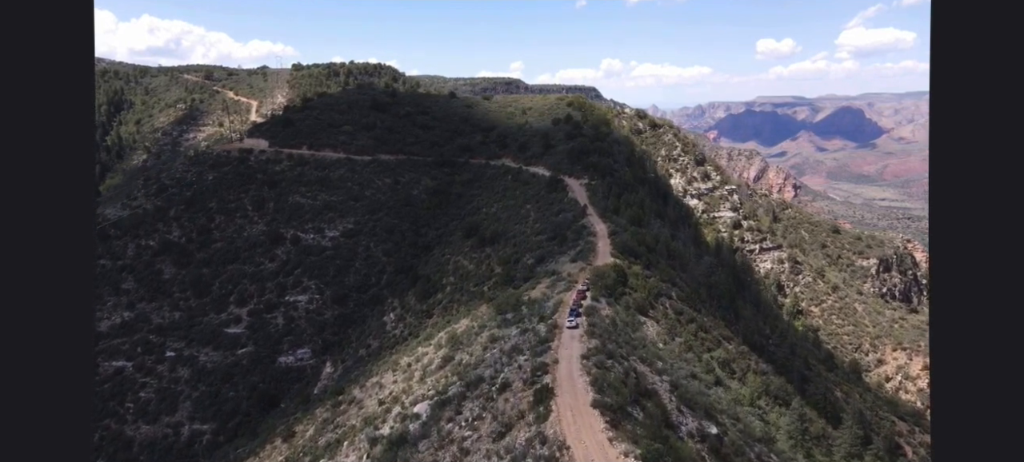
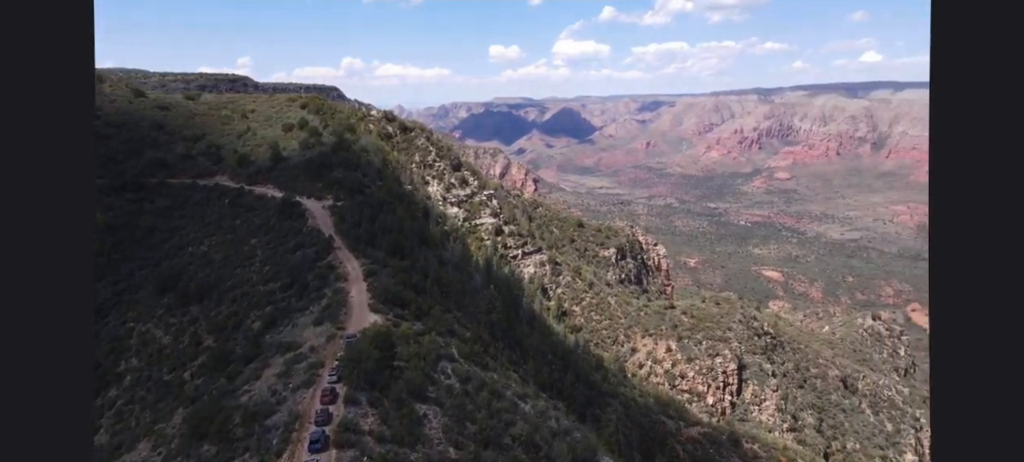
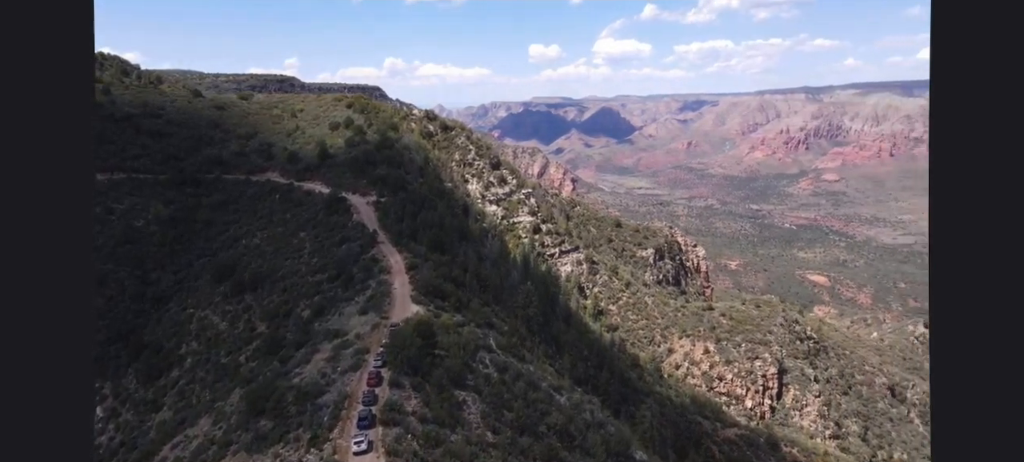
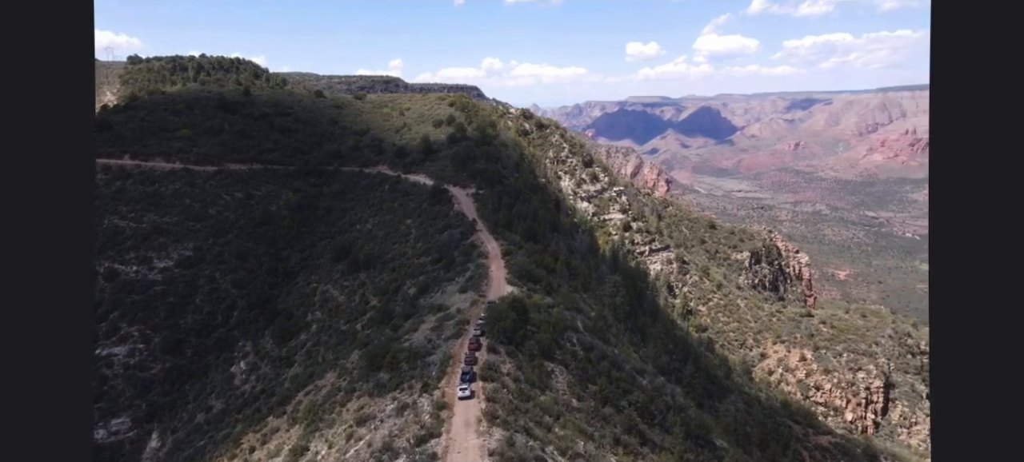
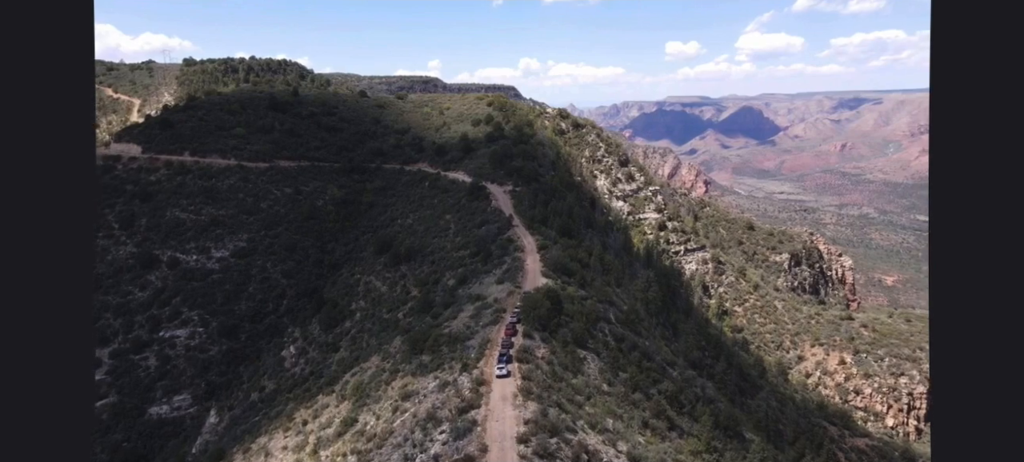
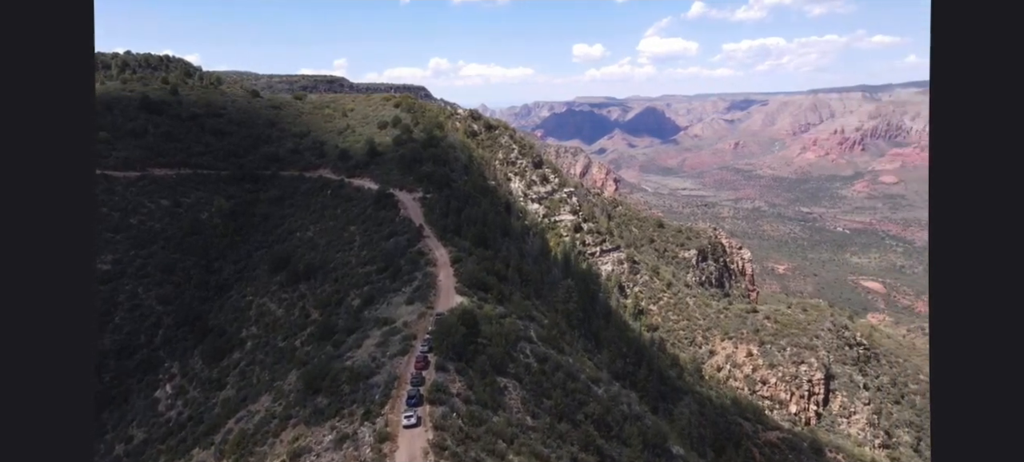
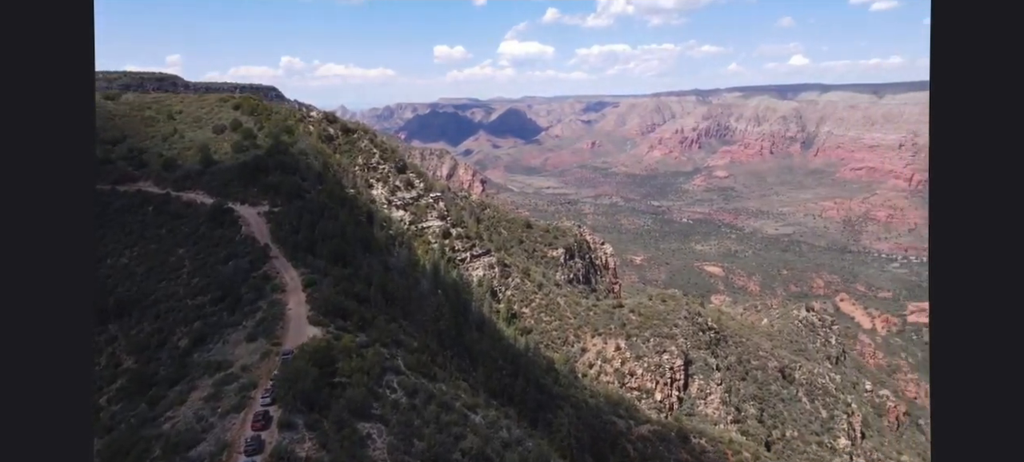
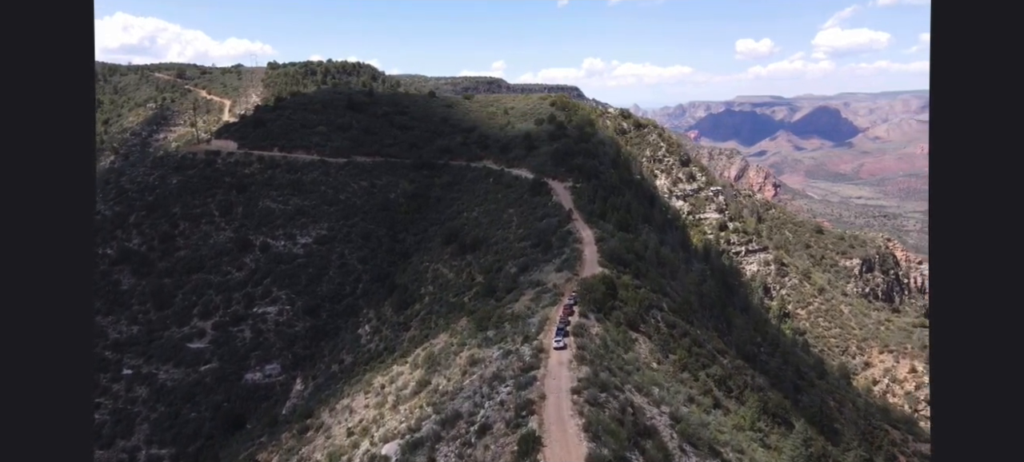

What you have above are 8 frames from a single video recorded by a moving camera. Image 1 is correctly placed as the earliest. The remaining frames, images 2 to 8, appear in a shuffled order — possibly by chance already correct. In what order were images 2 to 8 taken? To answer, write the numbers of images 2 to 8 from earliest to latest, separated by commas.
8, 5, 4, 6, 3, 2, 7
